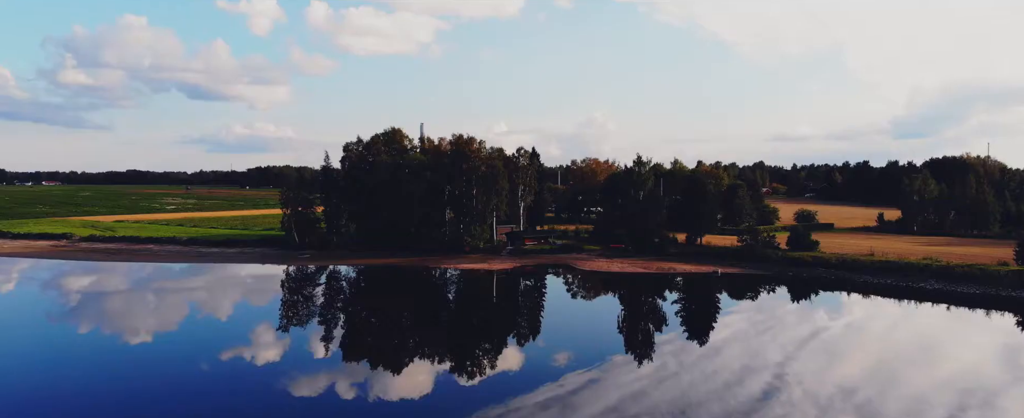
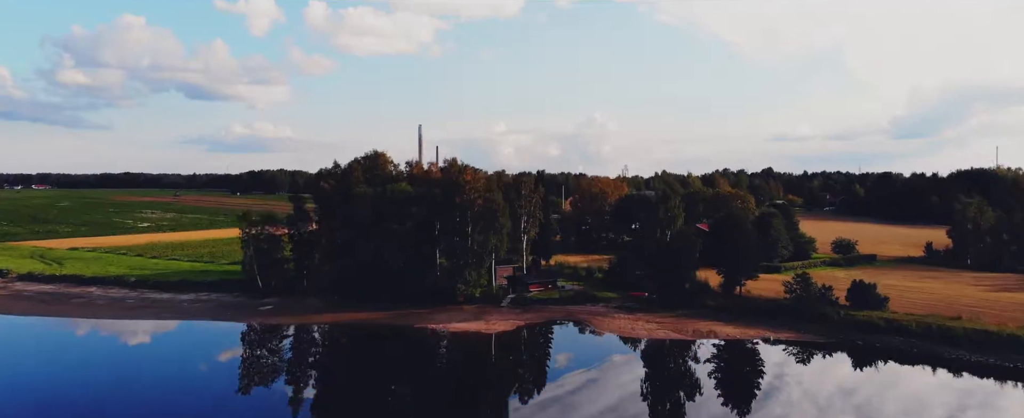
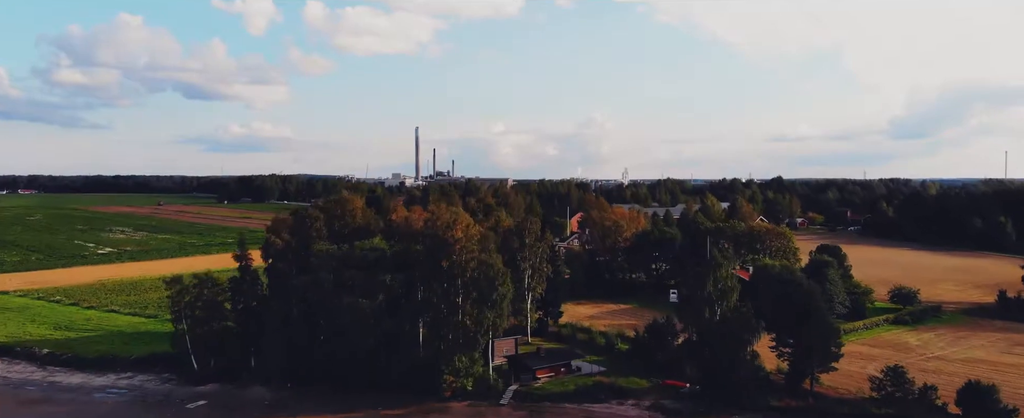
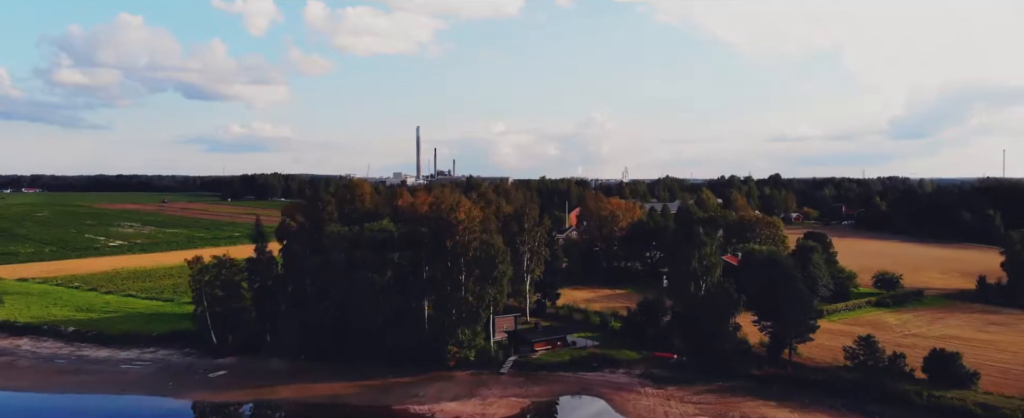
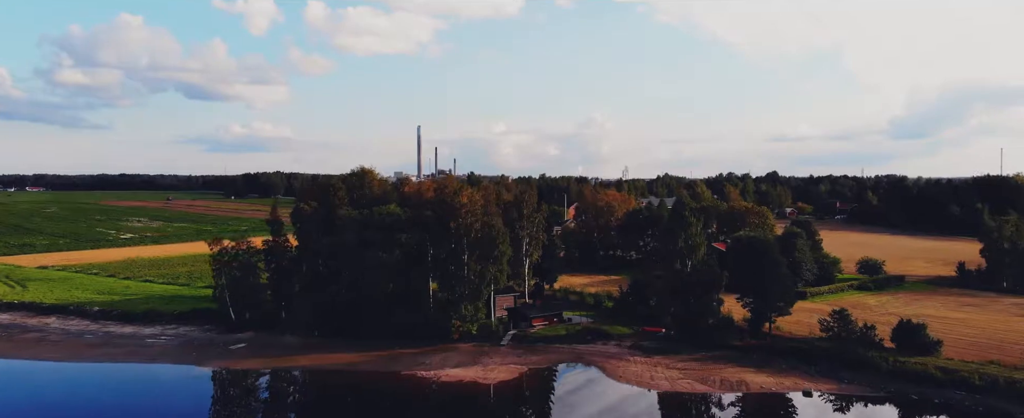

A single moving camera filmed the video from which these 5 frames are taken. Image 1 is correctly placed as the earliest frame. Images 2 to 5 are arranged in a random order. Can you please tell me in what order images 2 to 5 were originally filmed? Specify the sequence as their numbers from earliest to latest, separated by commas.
2, 5, 4, 3
